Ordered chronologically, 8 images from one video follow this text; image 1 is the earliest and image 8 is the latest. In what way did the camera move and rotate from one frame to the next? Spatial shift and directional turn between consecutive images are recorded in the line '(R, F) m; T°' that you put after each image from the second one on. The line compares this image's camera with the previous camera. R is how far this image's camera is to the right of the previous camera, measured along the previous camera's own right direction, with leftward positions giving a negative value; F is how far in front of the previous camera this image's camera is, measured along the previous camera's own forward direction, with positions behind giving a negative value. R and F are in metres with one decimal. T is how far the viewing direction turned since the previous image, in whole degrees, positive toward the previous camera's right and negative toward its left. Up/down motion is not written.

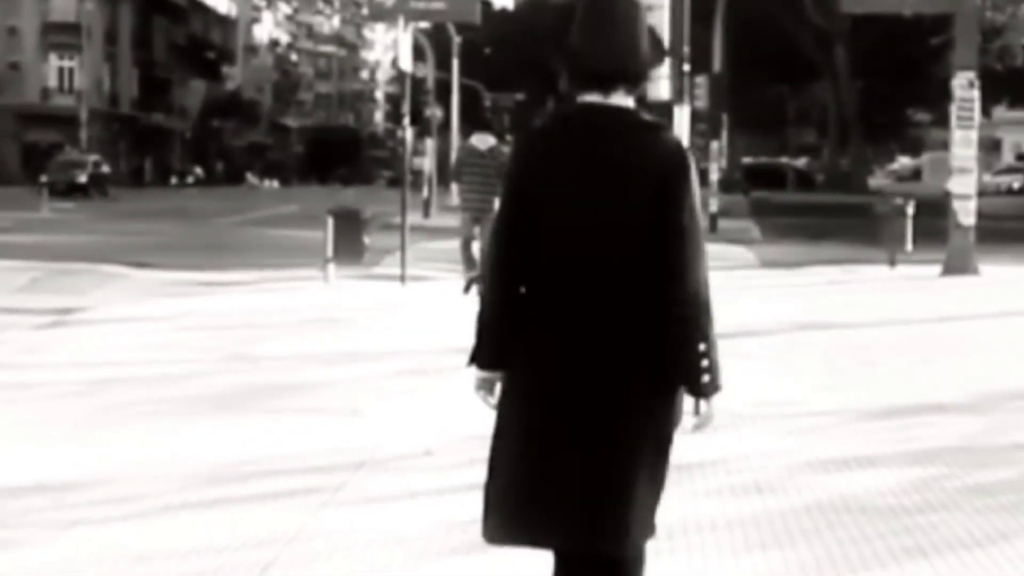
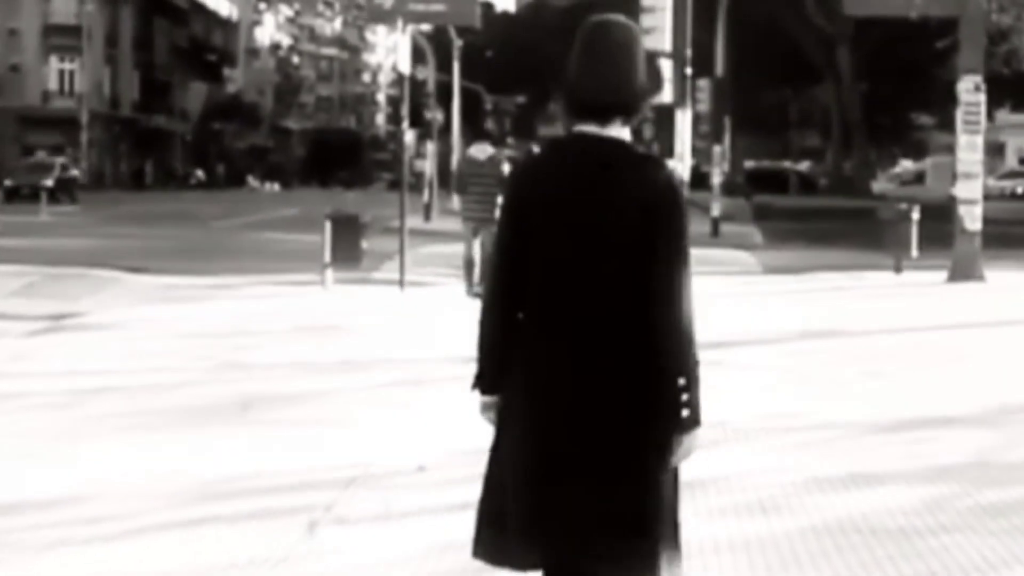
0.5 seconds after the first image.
(0.0, +0.3) m; 0°
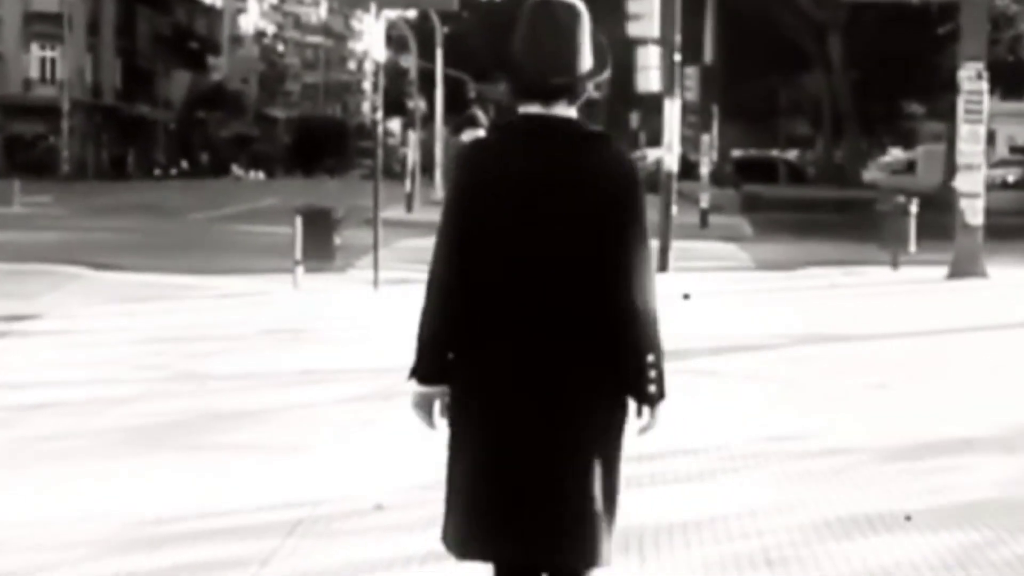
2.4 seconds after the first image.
(+0.1, +1.2) m; 0°
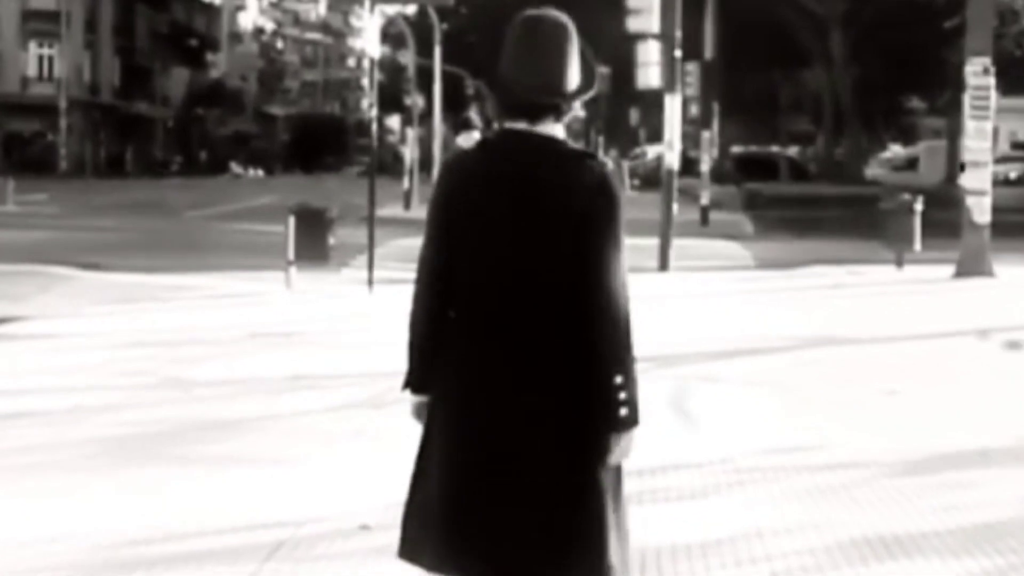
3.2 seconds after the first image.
(0.0, +0.5) m; 0°
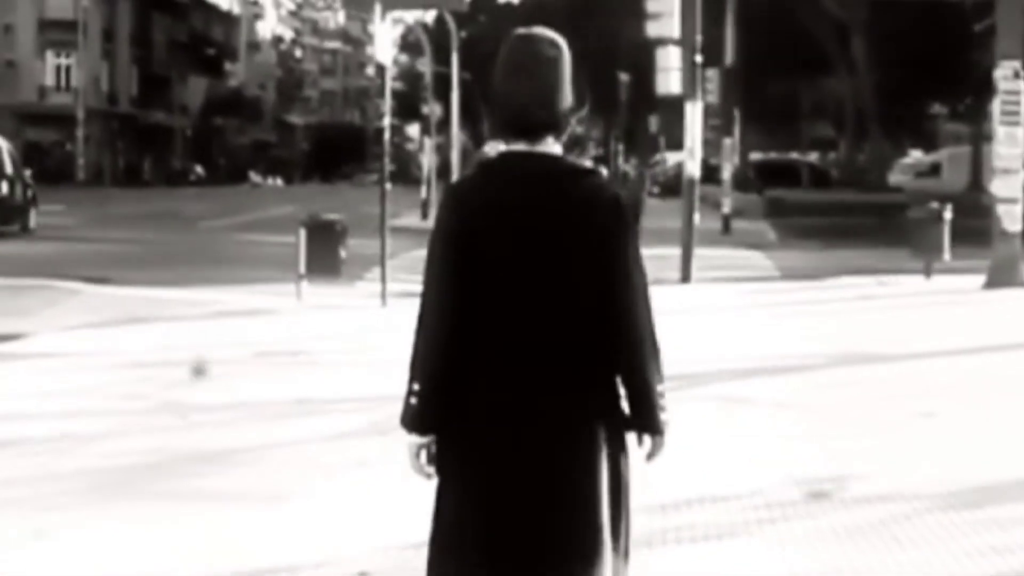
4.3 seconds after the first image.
(0.0, +0.7) m; -1°
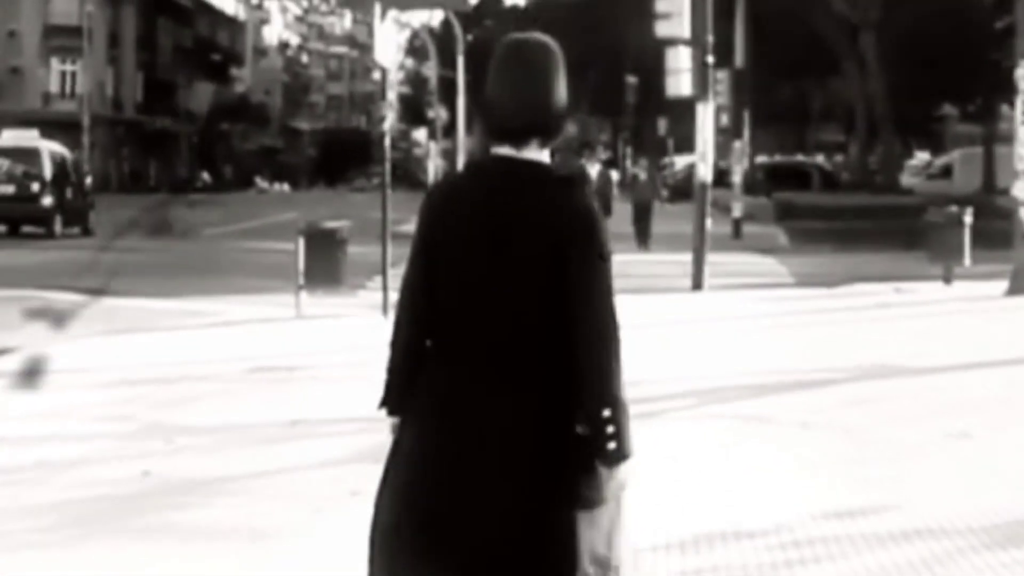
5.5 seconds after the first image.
(0.0, +0.8) m; 0°
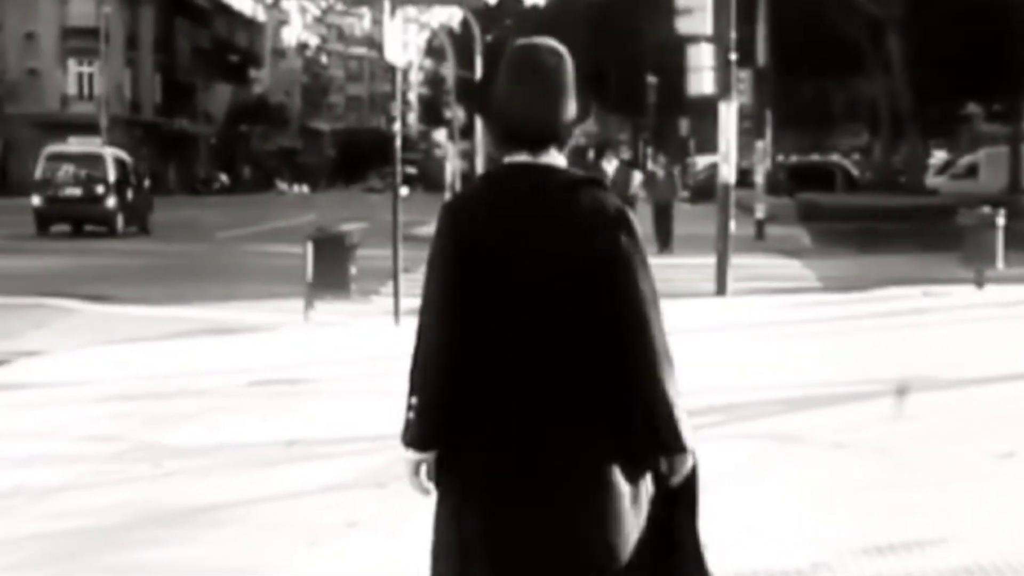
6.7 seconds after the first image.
(0.0, +0.8) m; -1°
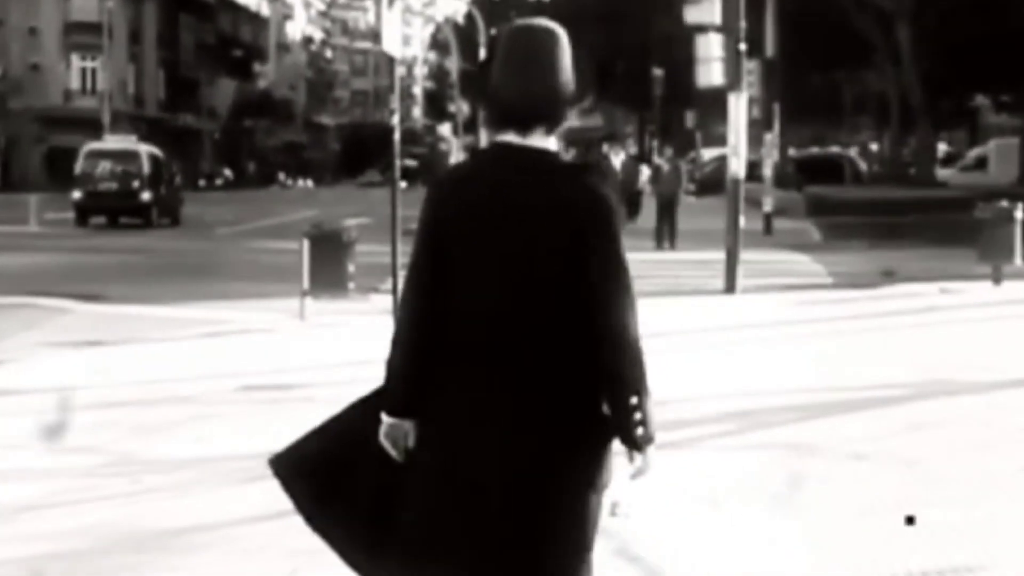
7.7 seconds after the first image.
(0.0, +0.7) m; 0°
